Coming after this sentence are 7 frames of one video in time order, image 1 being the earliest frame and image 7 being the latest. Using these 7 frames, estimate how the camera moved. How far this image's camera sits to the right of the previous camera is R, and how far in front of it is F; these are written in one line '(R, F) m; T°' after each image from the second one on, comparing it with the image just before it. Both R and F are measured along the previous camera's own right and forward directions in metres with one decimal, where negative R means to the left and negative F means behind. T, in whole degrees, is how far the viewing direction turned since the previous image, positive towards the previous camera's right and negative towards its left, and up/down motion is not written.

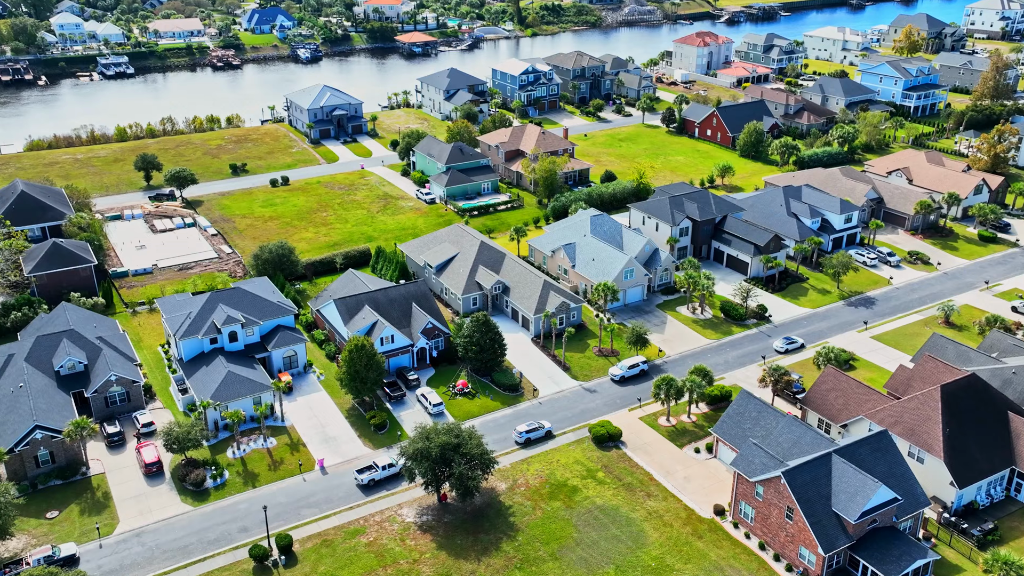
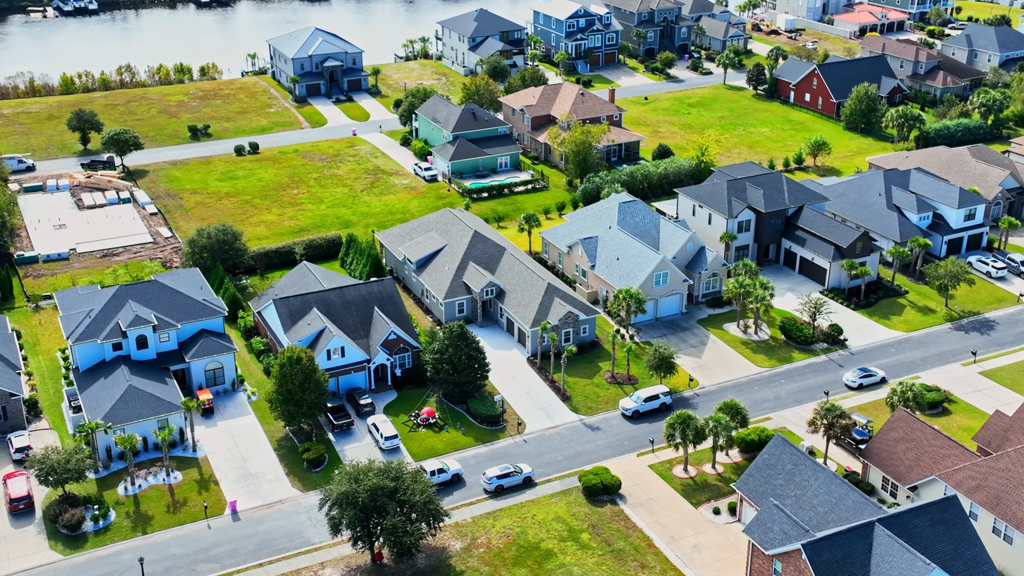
(+12.3, +21.1) m; -8°
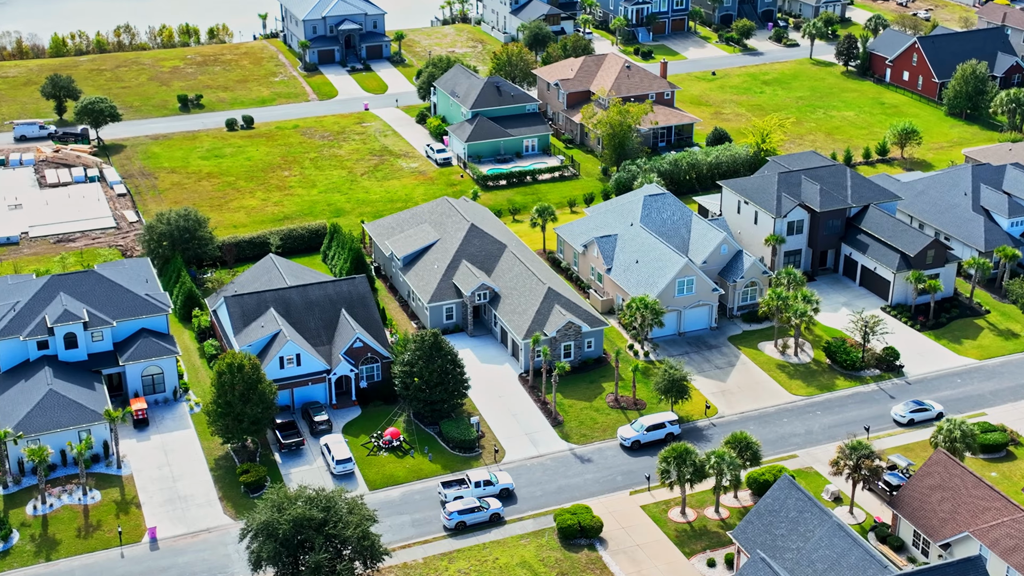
(+10.7, +11.9) m; -8°
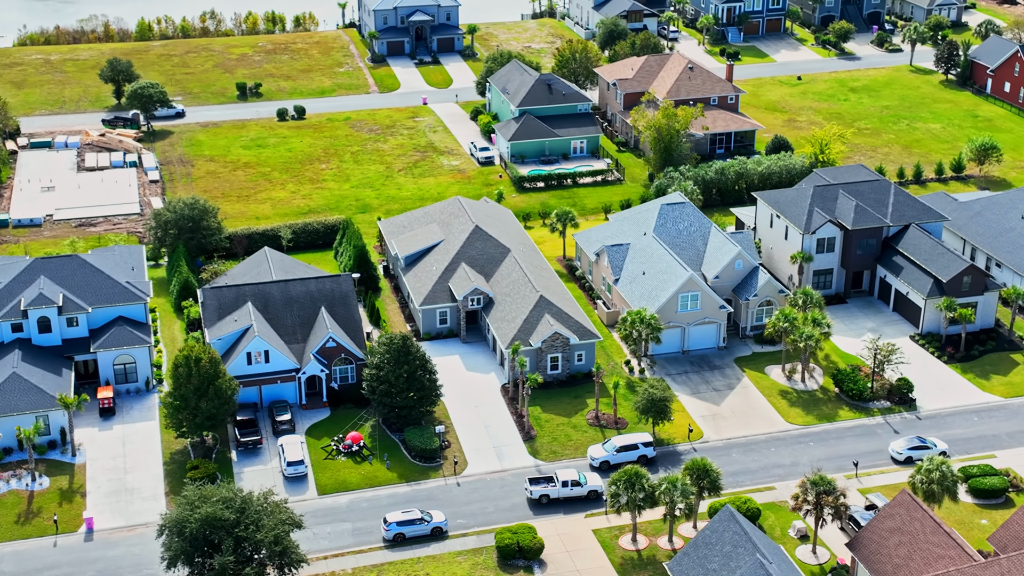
(+7.5, +3.5) m; -7°
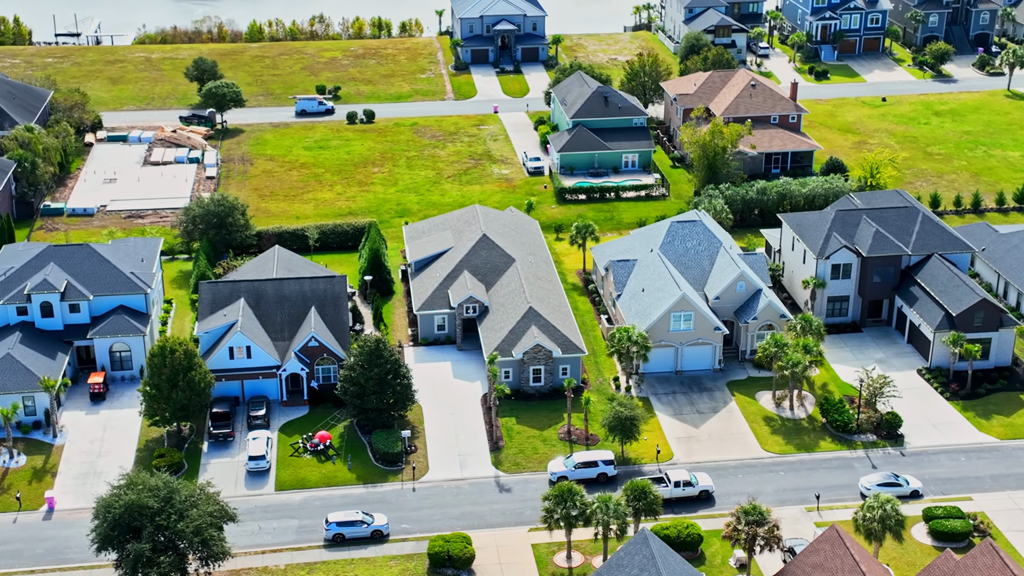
(+7.5, +0.5) m; -7°
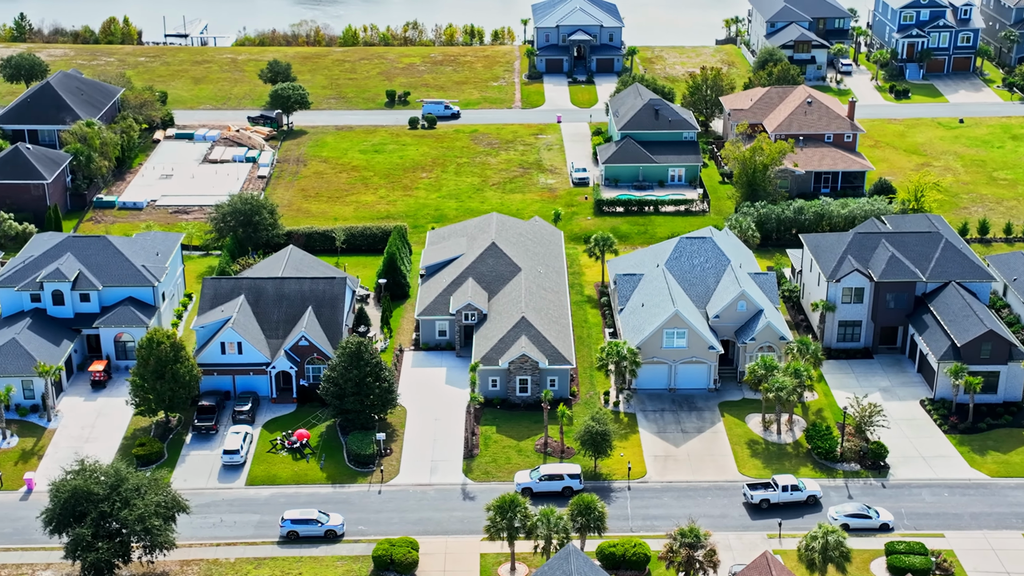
(+6.5, +0.4) m; -6°
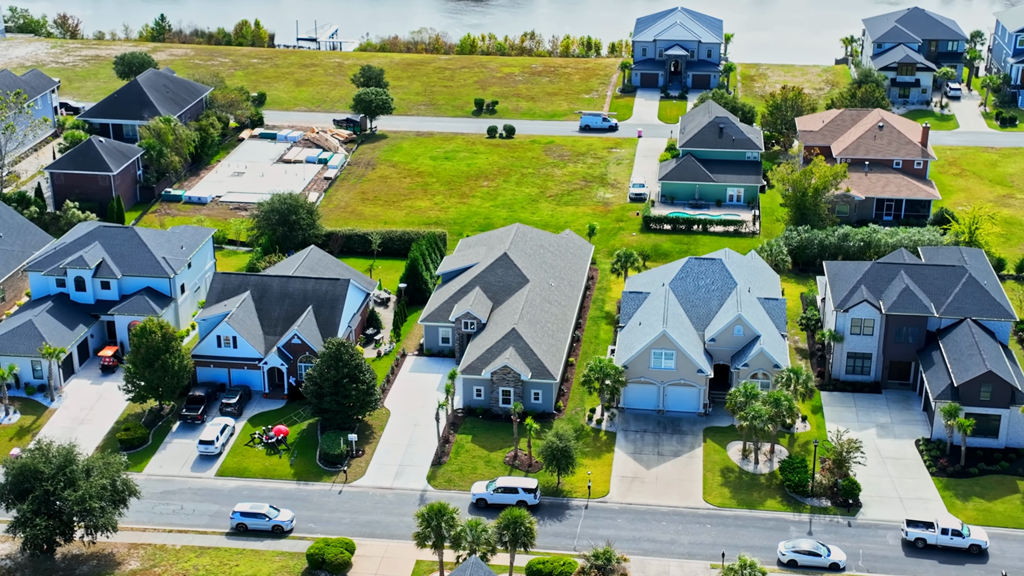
(+8.1, +0.7) m; -8°
